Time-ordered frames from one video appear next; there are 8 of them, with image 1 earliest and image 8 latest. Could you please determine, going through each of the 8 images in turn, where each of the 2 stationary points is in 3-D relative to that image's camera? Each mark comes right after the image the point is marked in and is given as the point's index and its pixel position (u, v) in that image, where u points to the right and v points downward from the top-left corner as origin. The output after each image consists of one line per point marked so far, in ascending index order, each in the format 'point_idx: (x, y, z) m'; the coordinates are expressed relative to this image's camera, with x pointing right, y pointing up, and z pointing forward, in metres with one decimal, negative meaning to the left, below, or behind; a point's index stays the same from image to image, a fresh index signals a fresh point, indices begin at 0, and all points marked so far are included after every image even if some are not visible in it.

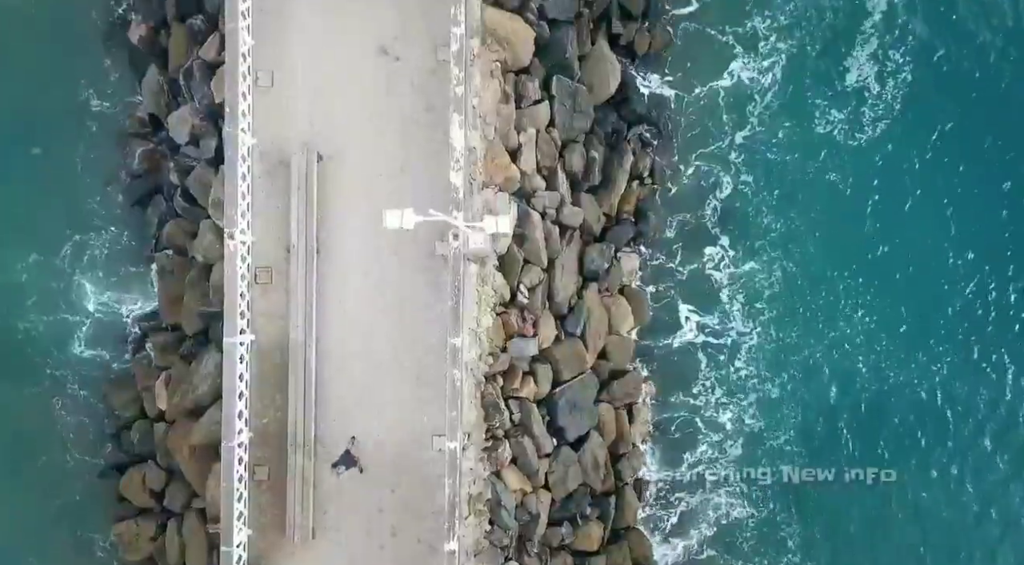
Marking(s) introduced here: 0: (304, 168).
0: (-3.7, +2.0, +18.4) m
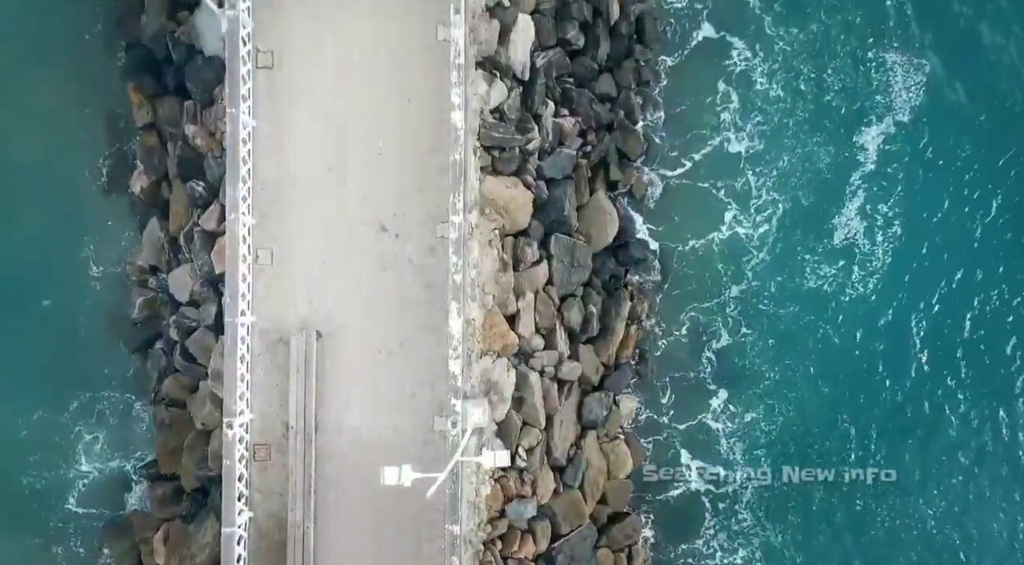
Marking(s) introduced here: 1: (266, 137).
0: (-3.8, -1.2, +18.4) m
1: (-4.4, +2.6, +18.6) m
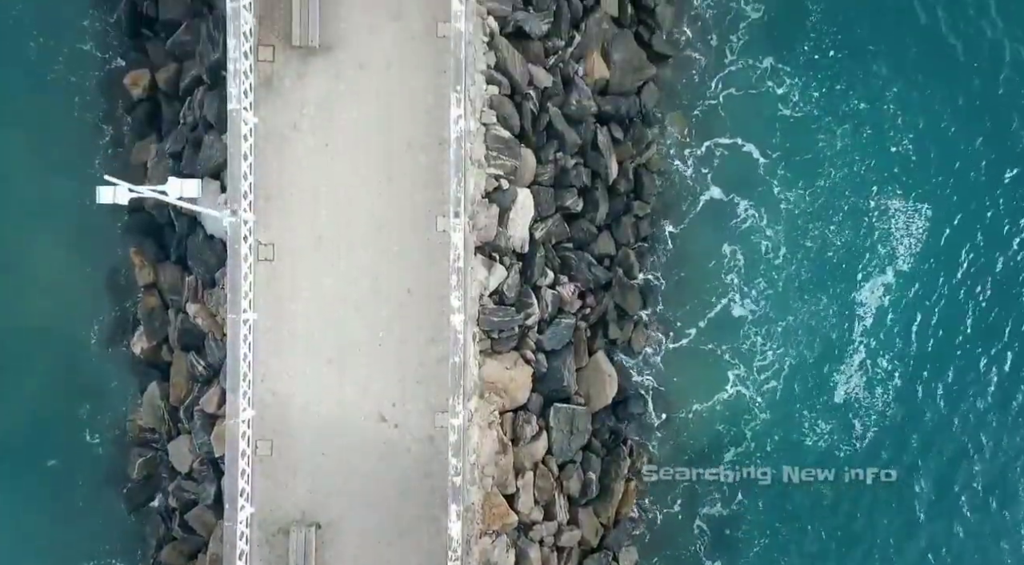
0: (-3.8, -4.6, +18.4) m
1: (-4.4, -0.8, +18.7) m
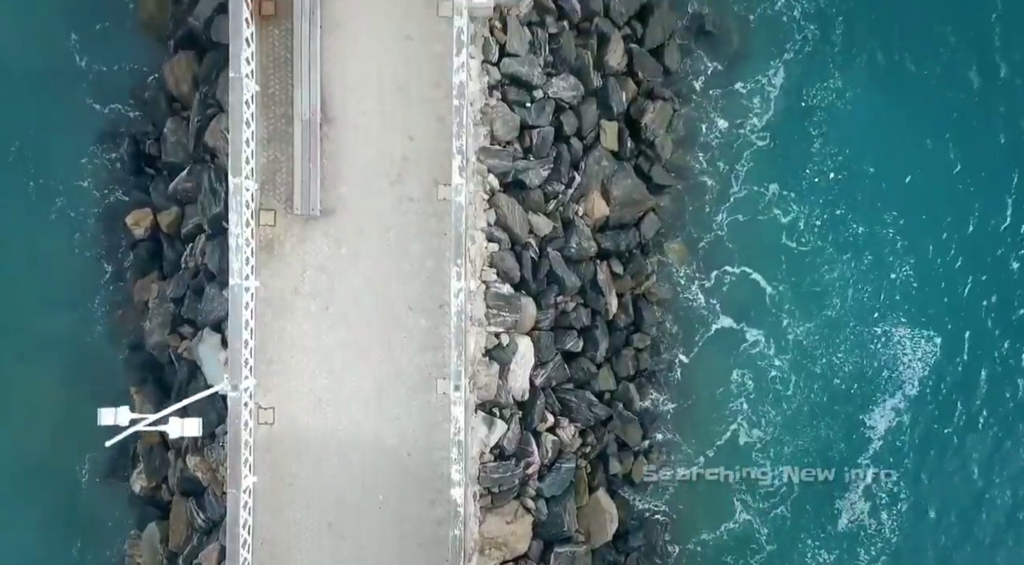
0: (-3.8, -7.6, +18.4) m
1: (-4.4, -3.8, +18.7) m
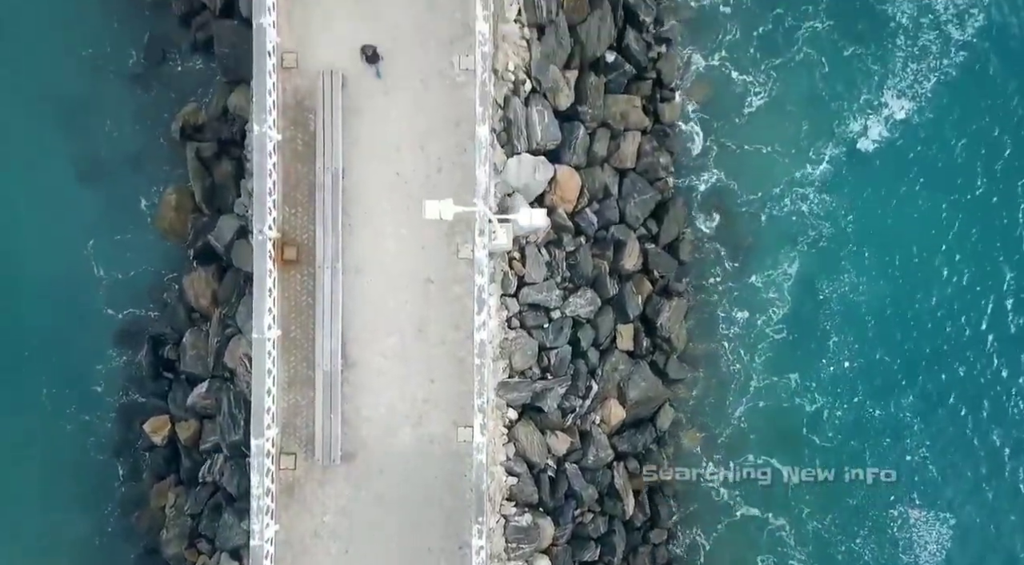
0: (-3.4, -12.1, +18.2) m
1: (-4.1, -8.3, +18.6) m
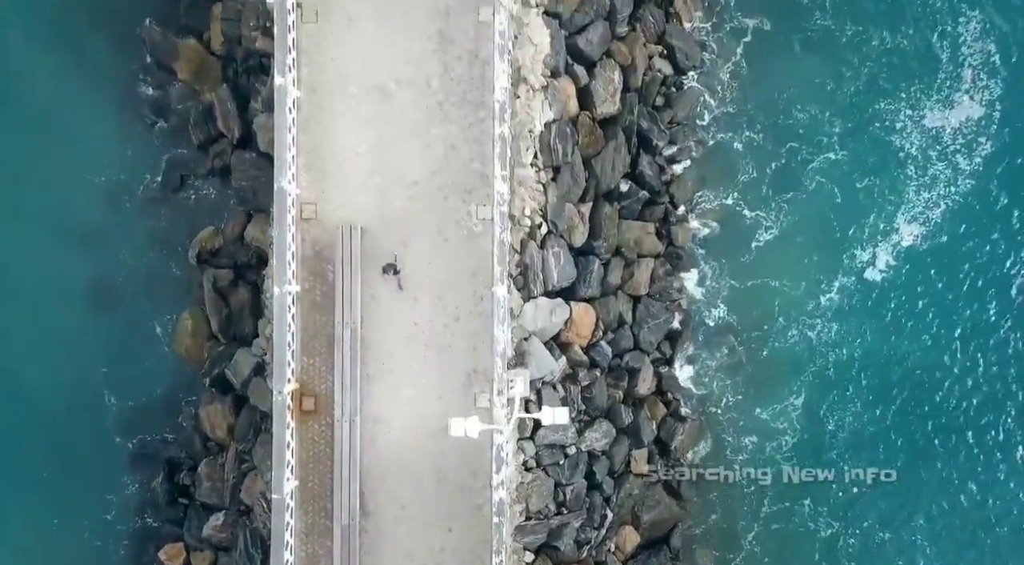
0: (-3.1, -14.8, +18.0) m
1: (-3.8, -11.0, +18.6) m
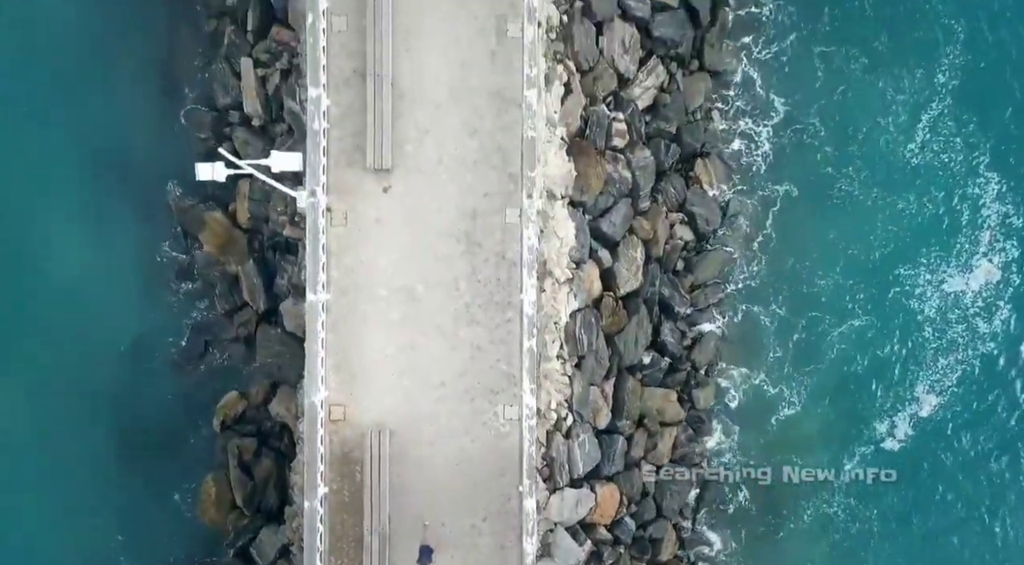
0: (-2.6, -18.6, +17.8) m
1: (-3.2, -14.8, +18.5) m
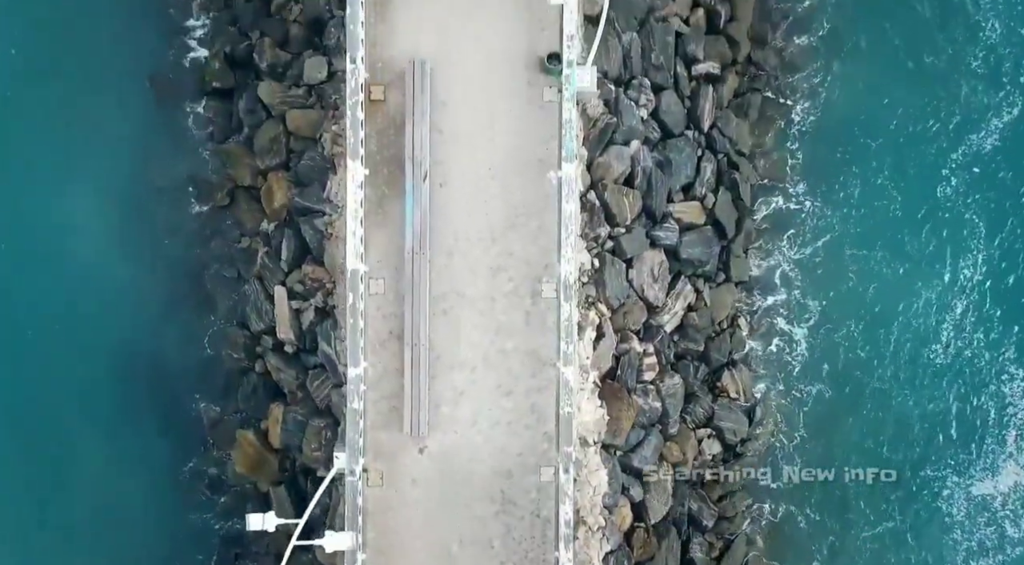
0: (-1.9, -23.4, +17.6) m
1: (-2.6, -19.7, +18.3) m
